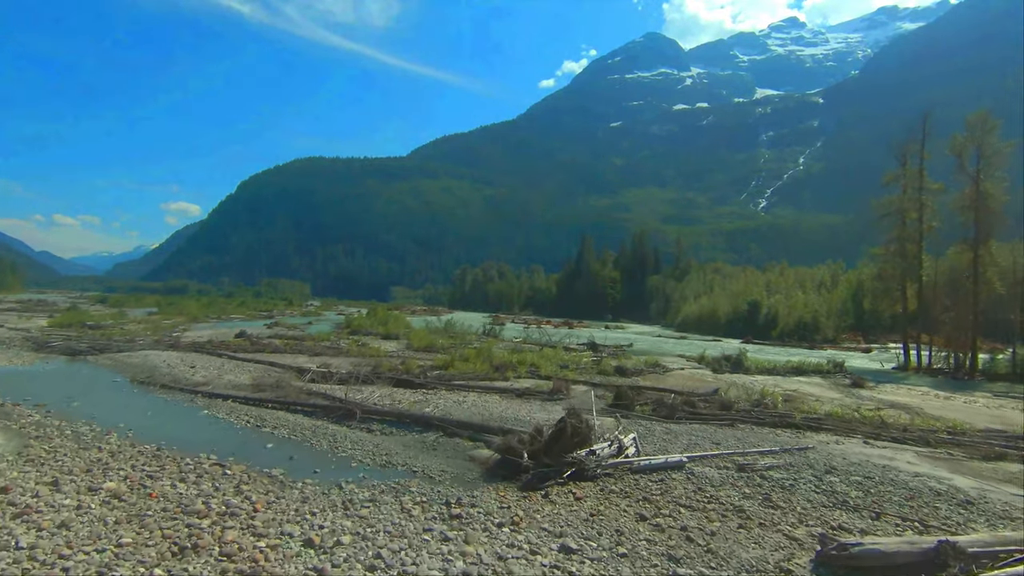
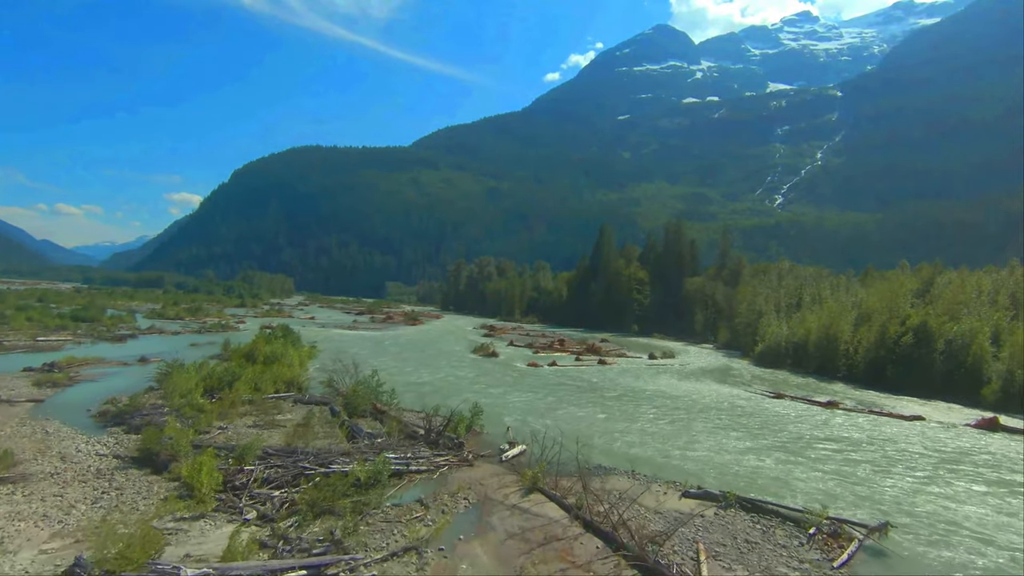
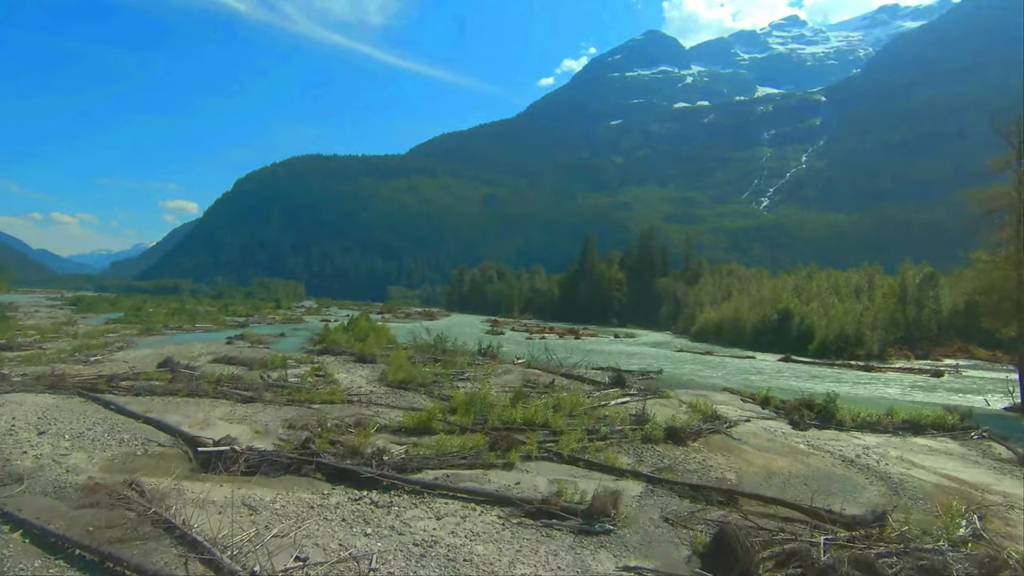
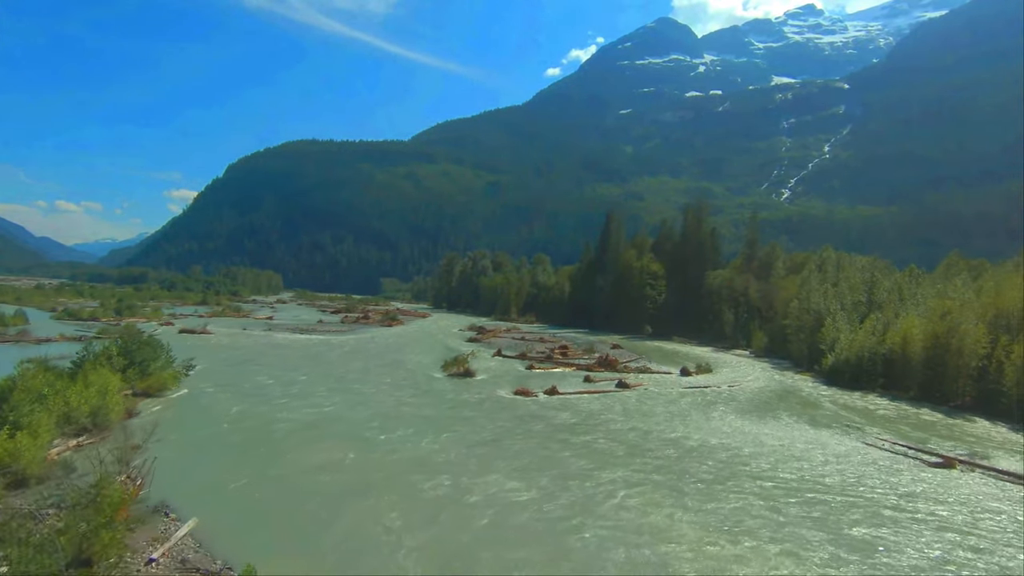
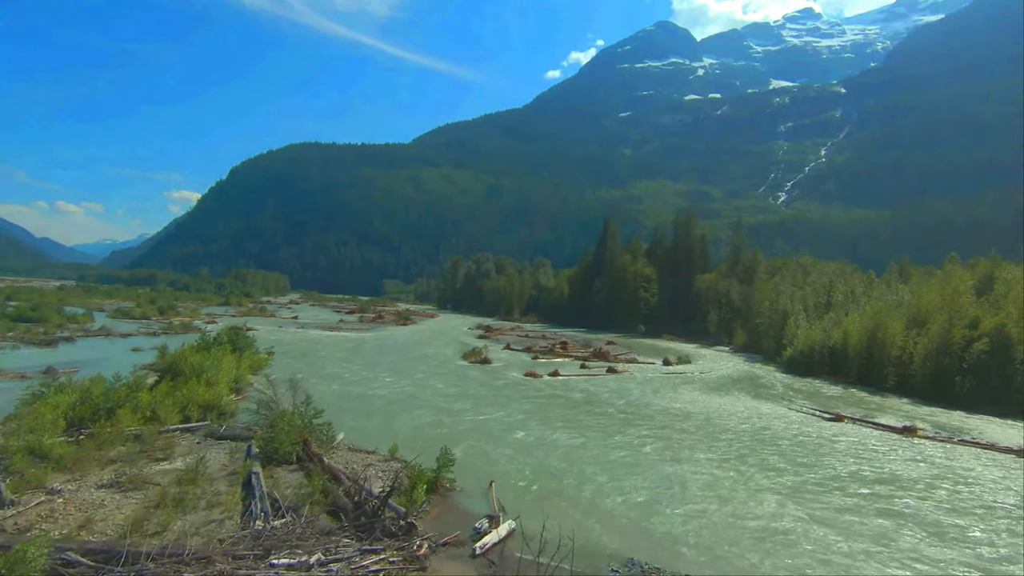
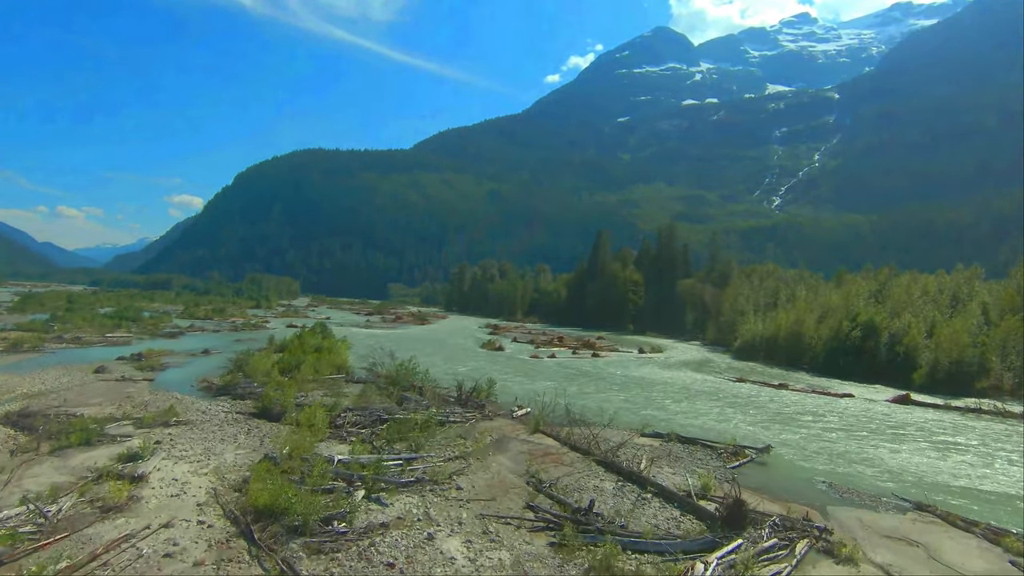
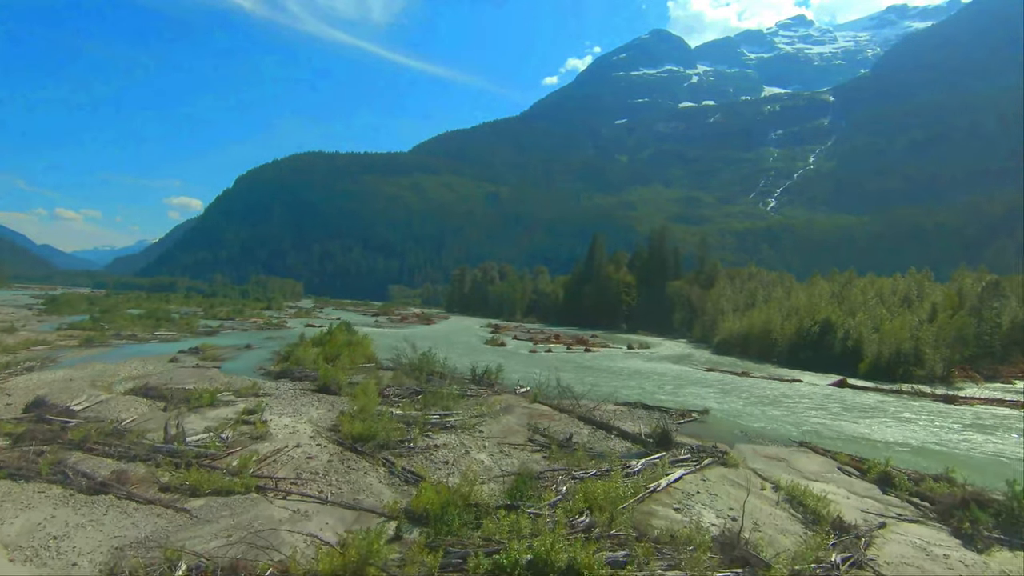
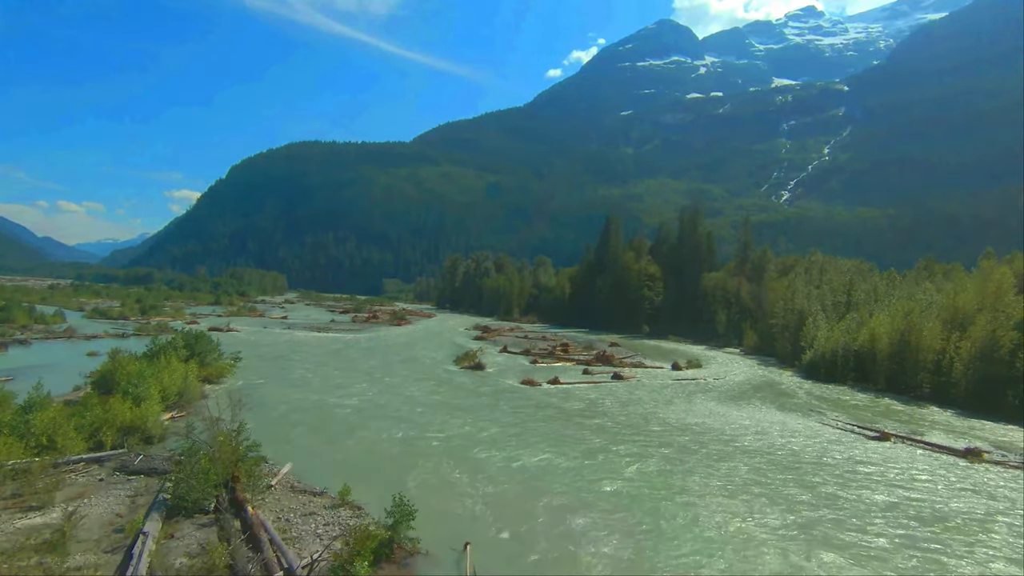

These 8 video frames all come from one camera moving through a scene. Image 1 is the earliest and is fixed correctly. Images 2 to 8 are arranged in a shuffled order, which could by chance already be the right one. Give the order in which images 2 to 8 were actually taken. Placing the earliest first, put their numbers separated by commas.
3, 7, 6, 2, 5, 8, 4
